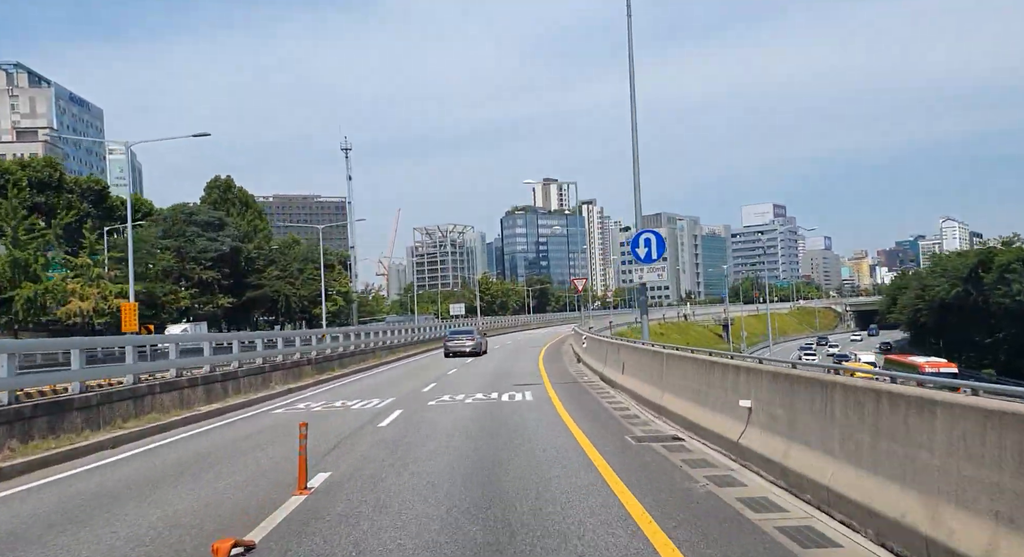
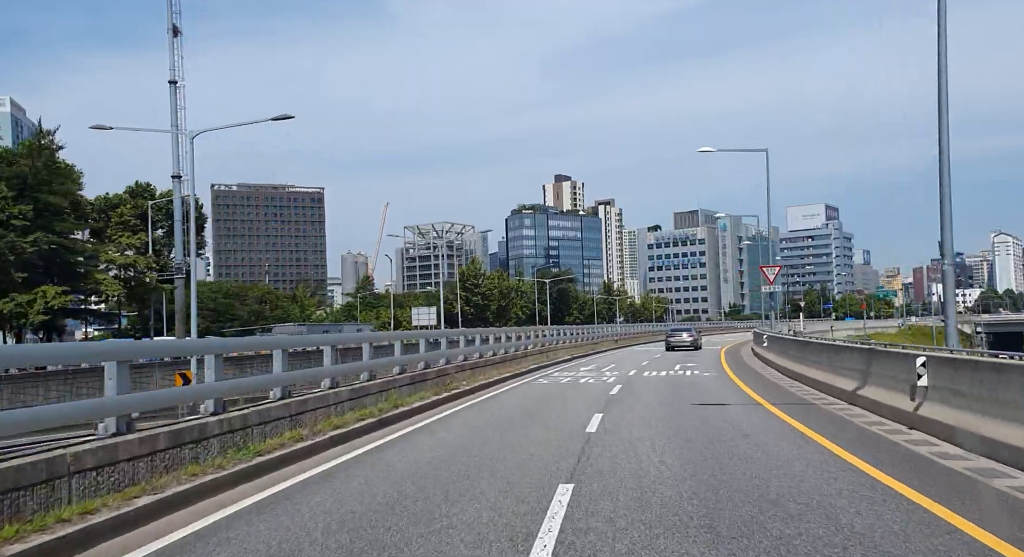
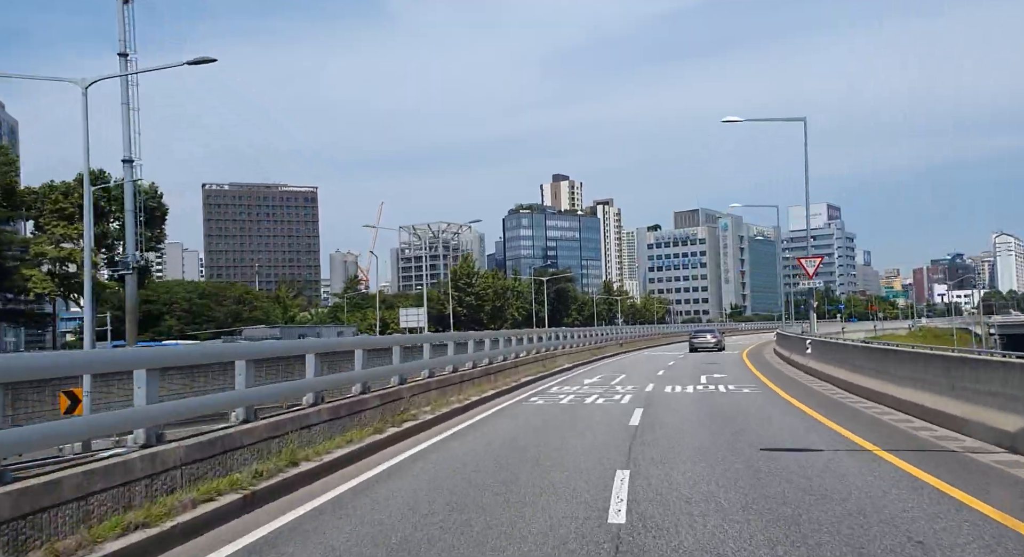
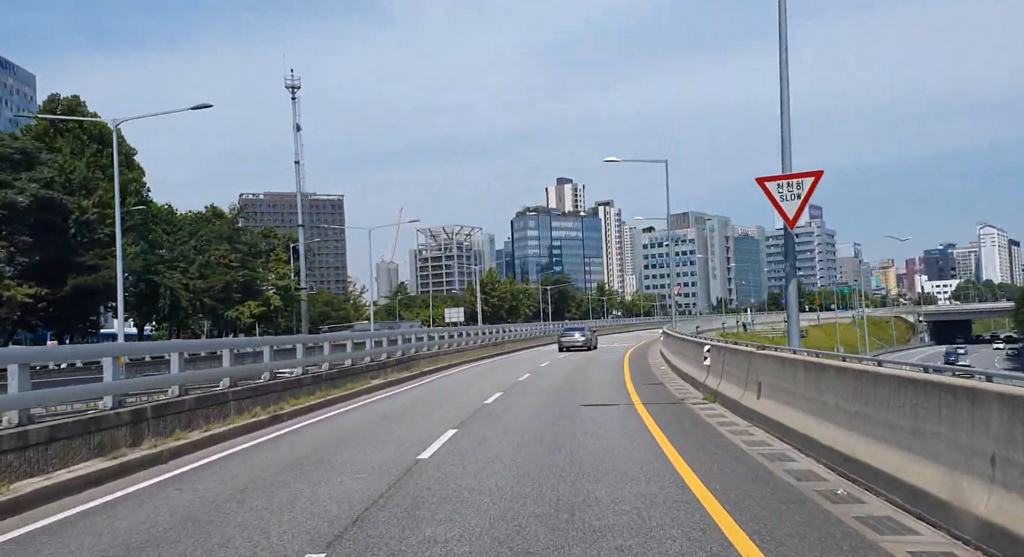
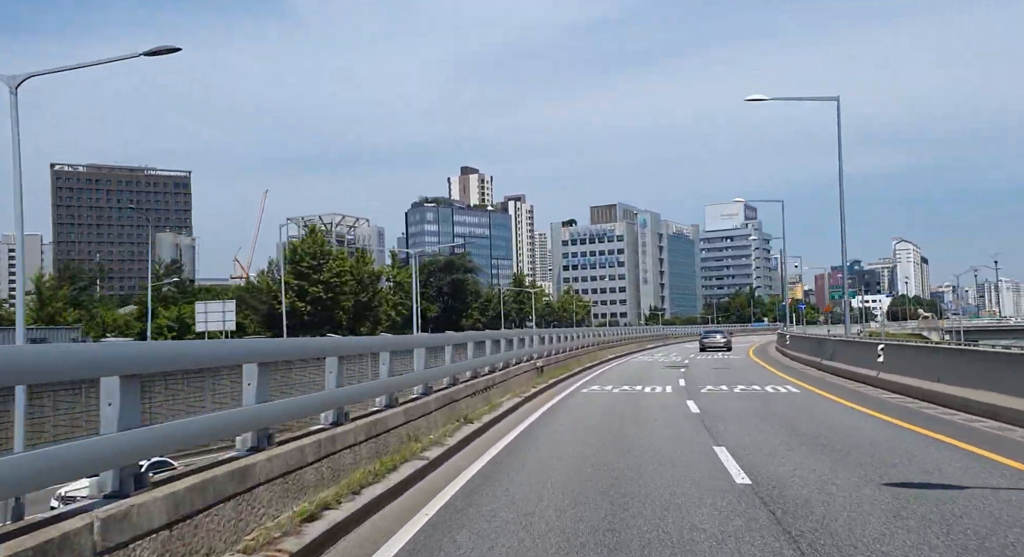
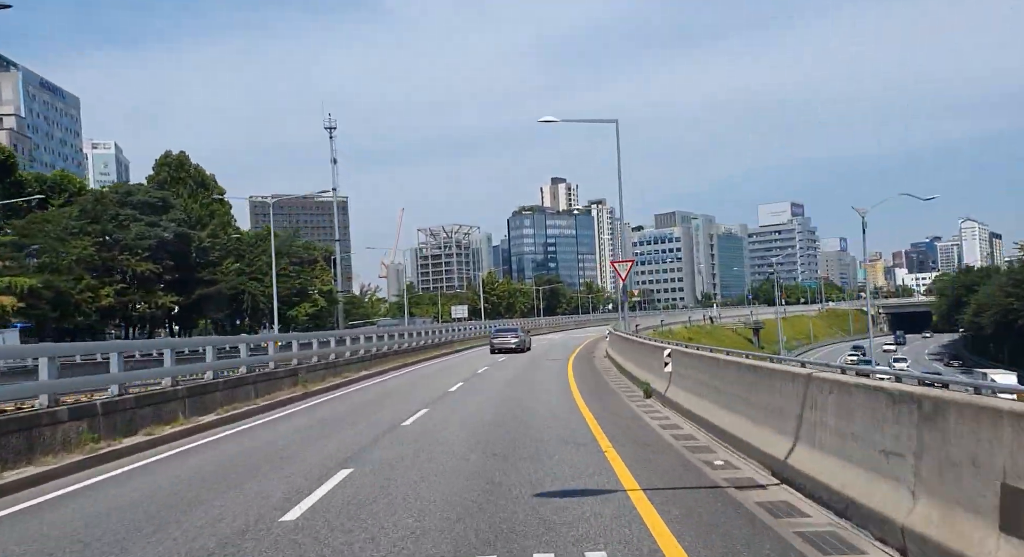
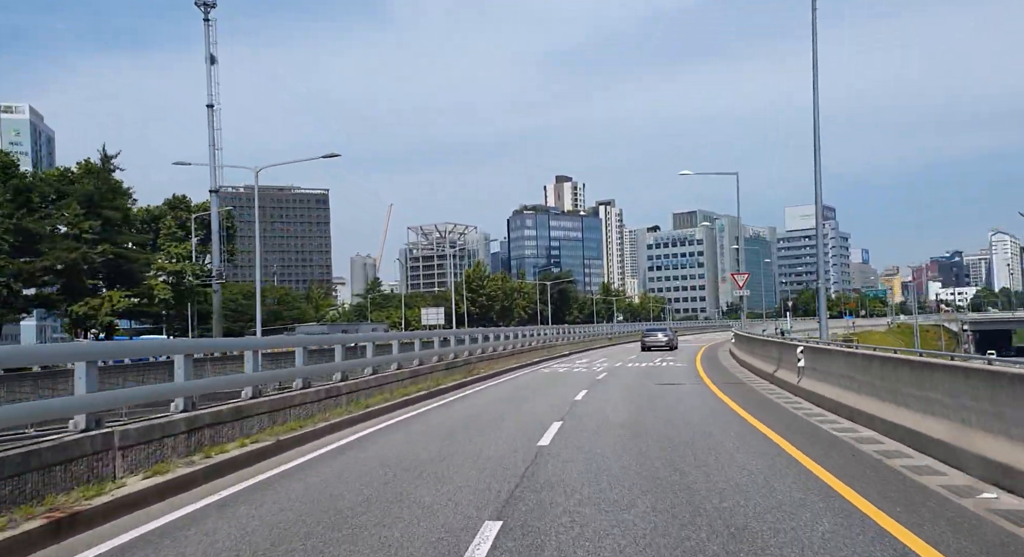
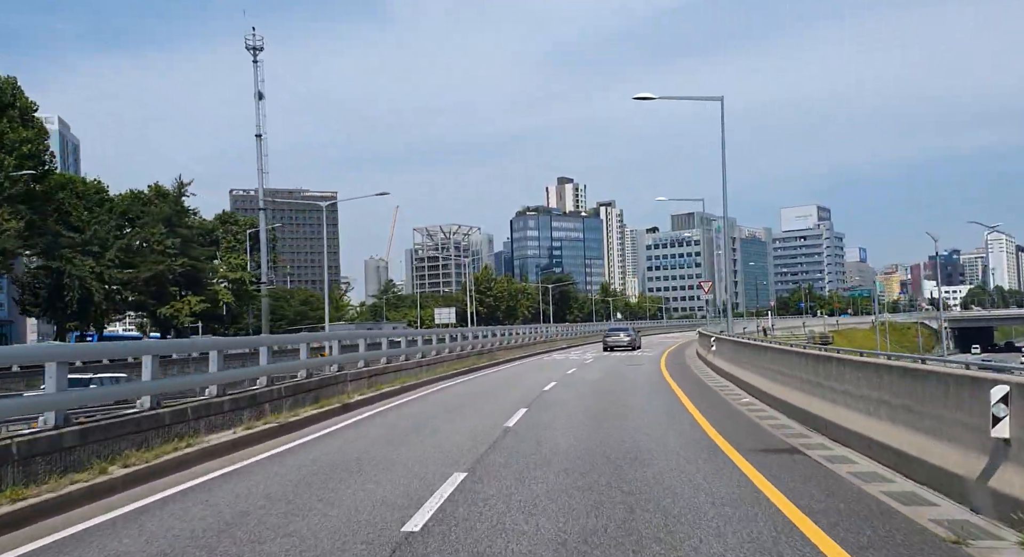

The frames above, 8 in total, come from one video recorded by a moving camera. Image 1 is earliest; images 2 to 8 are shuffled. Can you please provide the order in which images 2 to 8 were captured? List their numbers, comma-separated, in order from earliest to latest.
6, 4, 8, 7, 2, 3, 5
